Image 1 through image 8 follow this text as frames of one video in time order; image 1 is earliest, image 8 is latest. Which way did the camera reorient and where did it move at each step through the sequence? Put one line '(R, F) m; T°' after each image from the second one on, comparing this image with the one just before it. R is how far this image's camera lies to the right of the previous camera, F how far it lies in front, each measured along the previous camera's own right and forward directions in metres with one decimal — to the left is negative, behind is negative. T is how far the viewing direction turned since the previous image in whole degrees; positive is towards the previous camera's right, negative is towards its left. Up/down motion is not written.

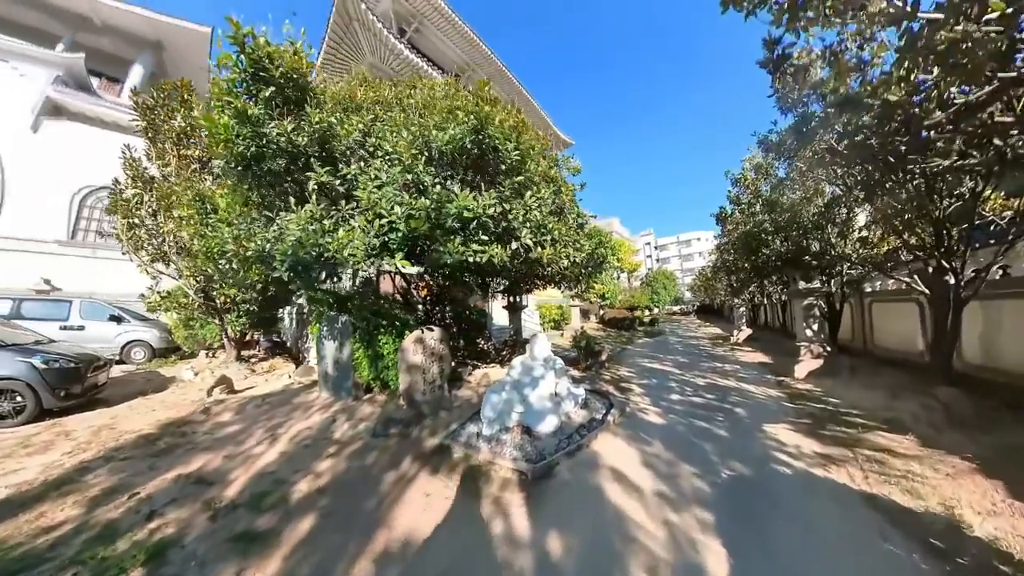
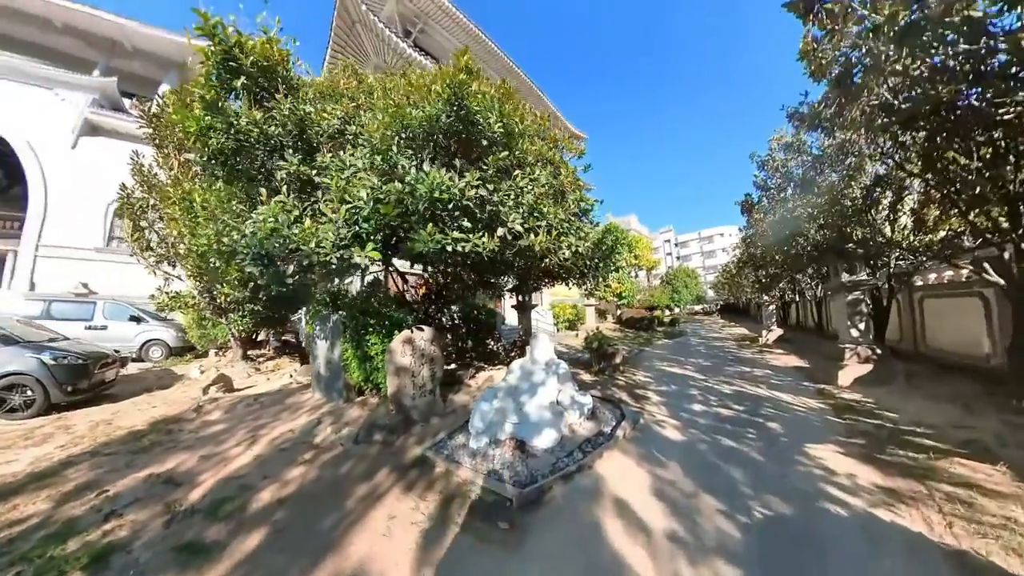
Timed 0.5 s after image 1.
(+0.3, +0.6) m; -2°
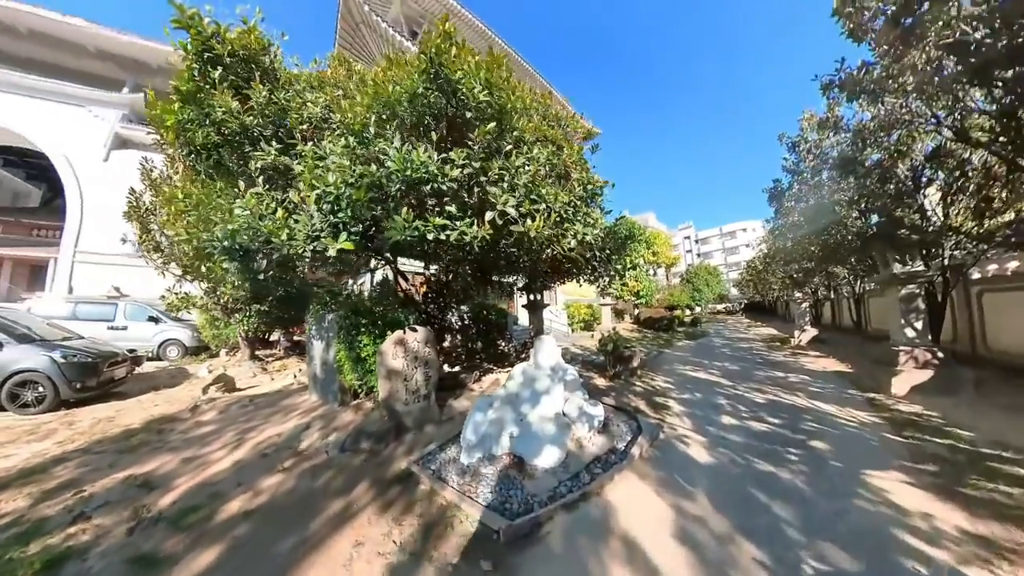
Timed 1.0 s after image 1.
(+0.2, +0.5) m; -2°
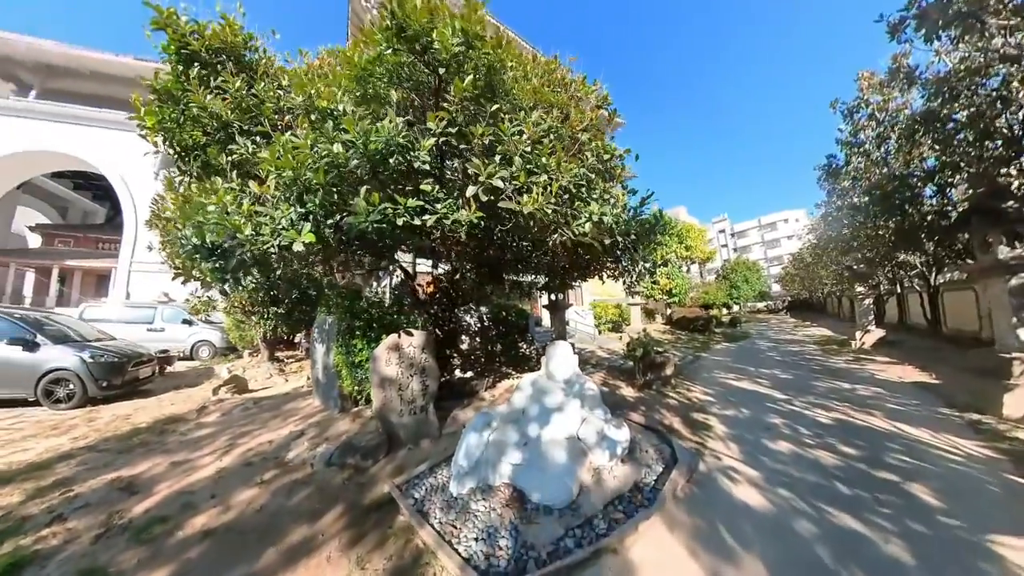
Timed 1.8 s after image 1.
(+0.2, +0.7) m; -4°
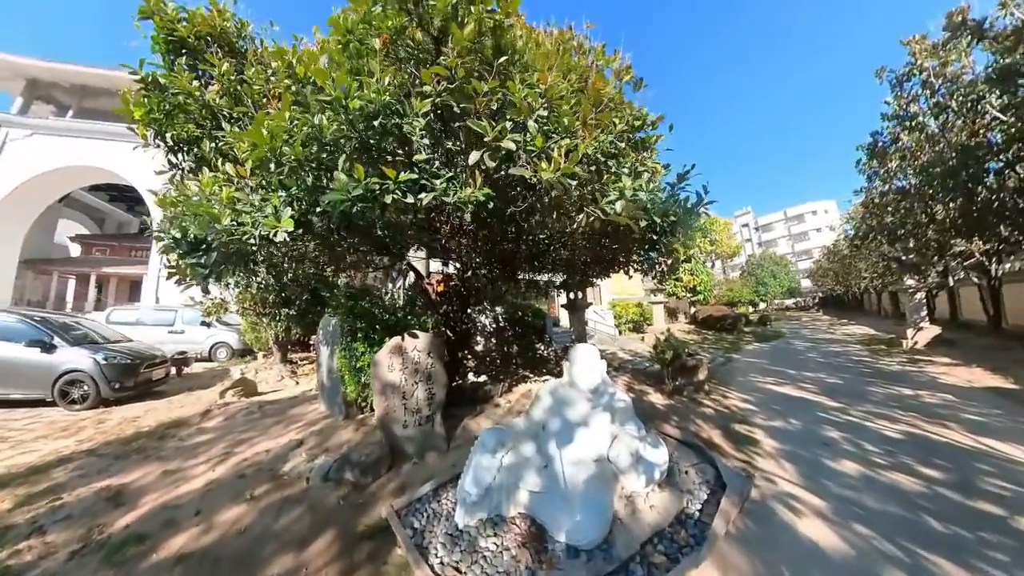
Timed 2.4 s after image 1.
(0.0, +0.5) m; -2°
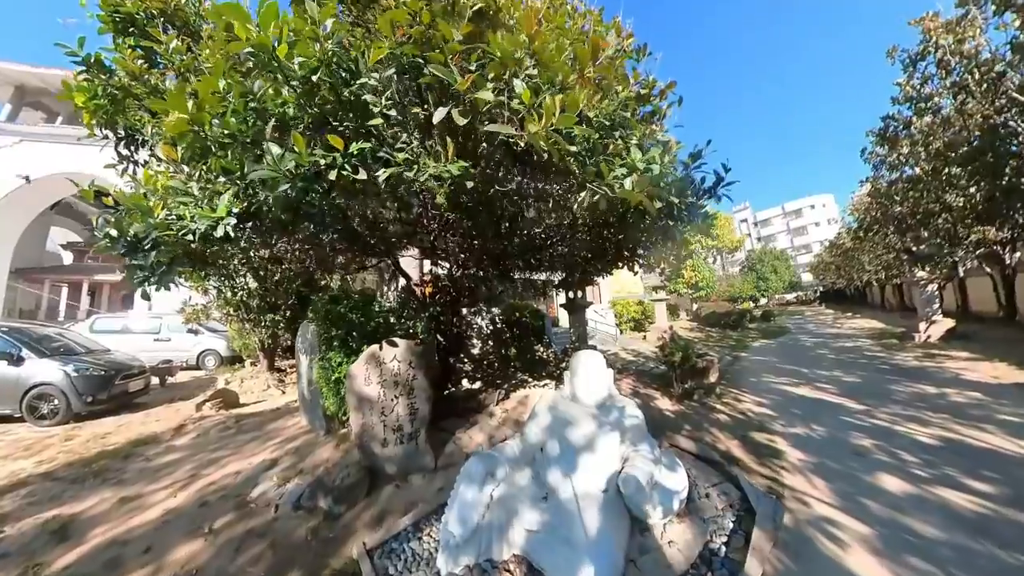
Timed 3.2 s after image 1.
(+0.1, +0.5) m; 0°
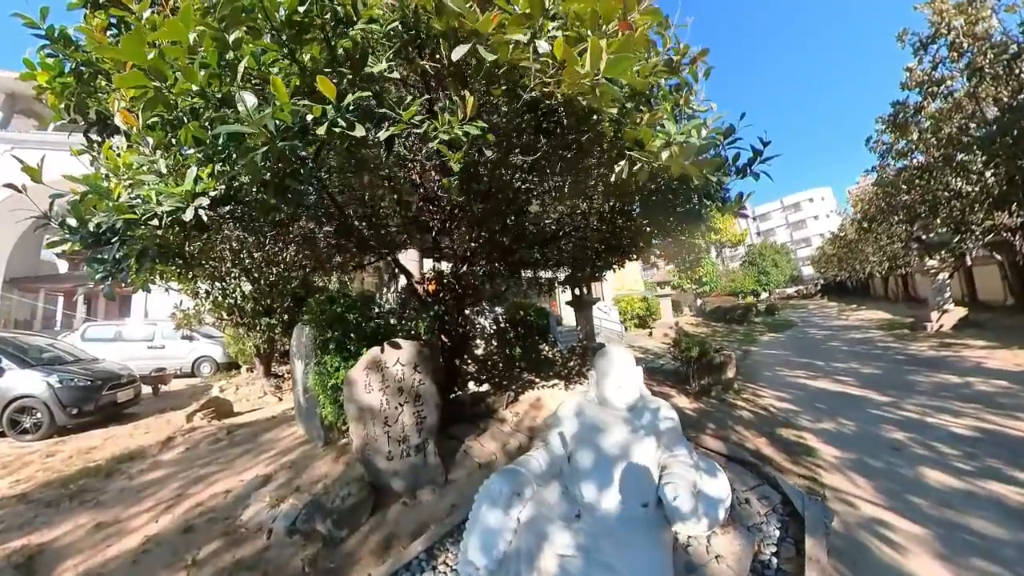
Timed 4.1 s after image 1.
(-0.1, +0.3) m; 0°
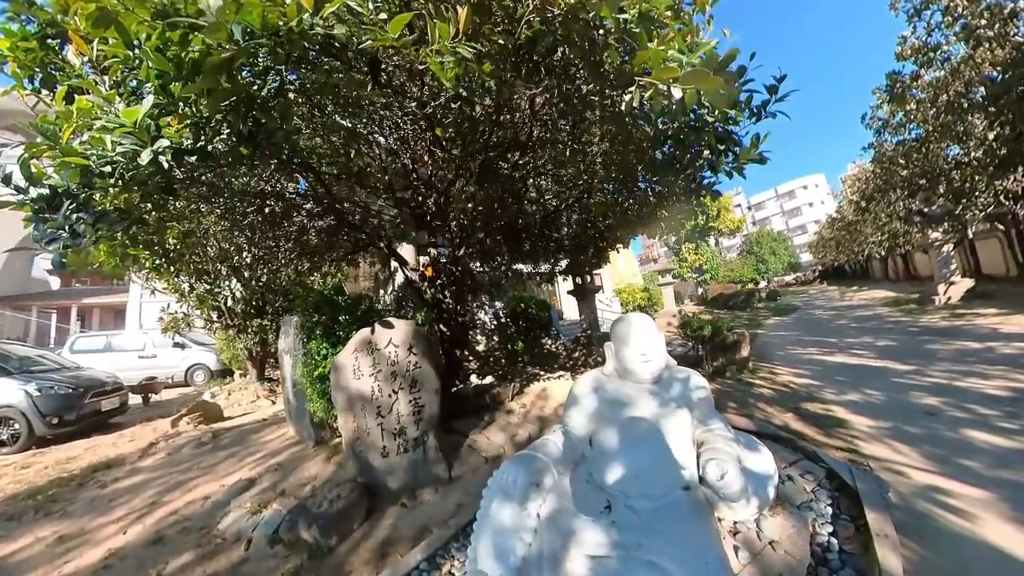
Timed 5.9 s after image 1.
(0.0, +0.4) m; 0°
